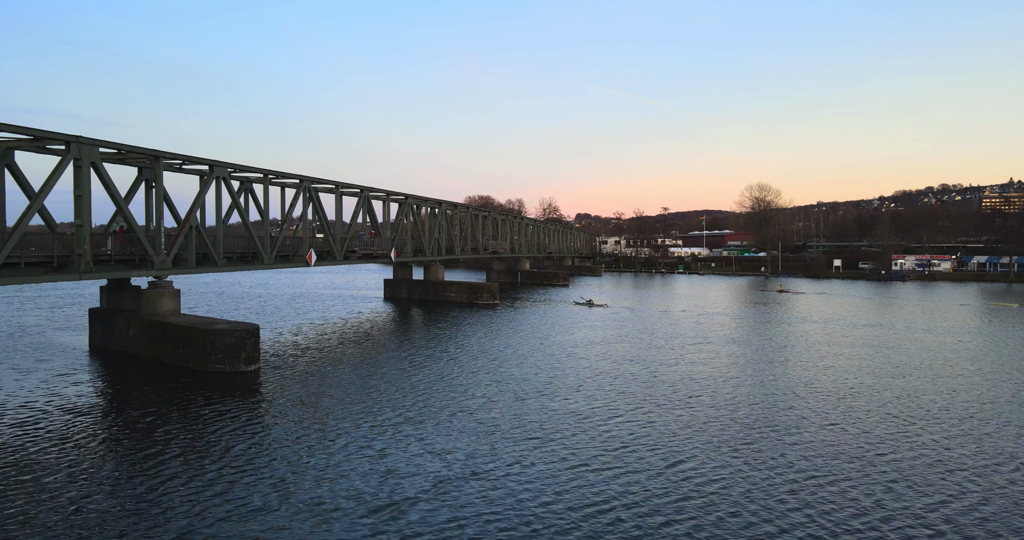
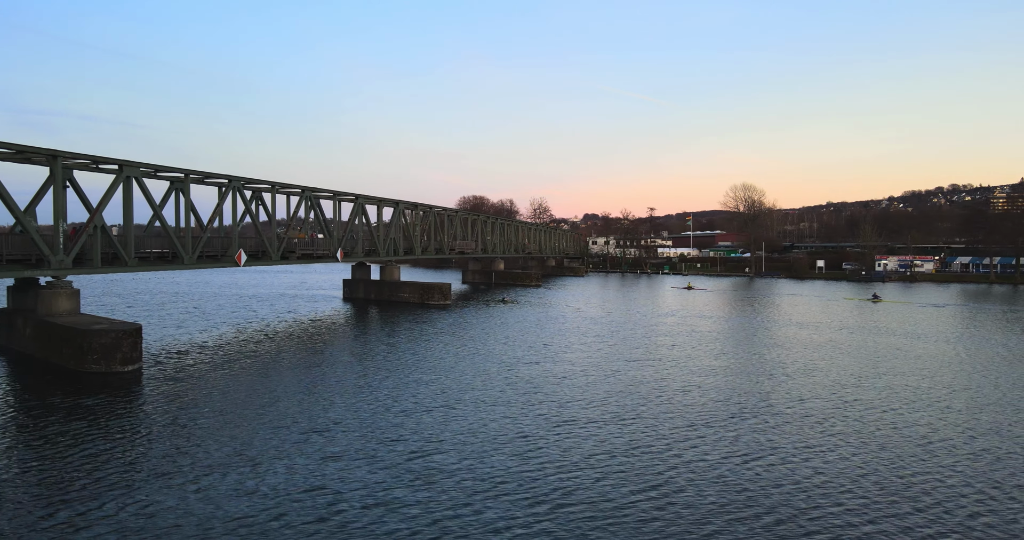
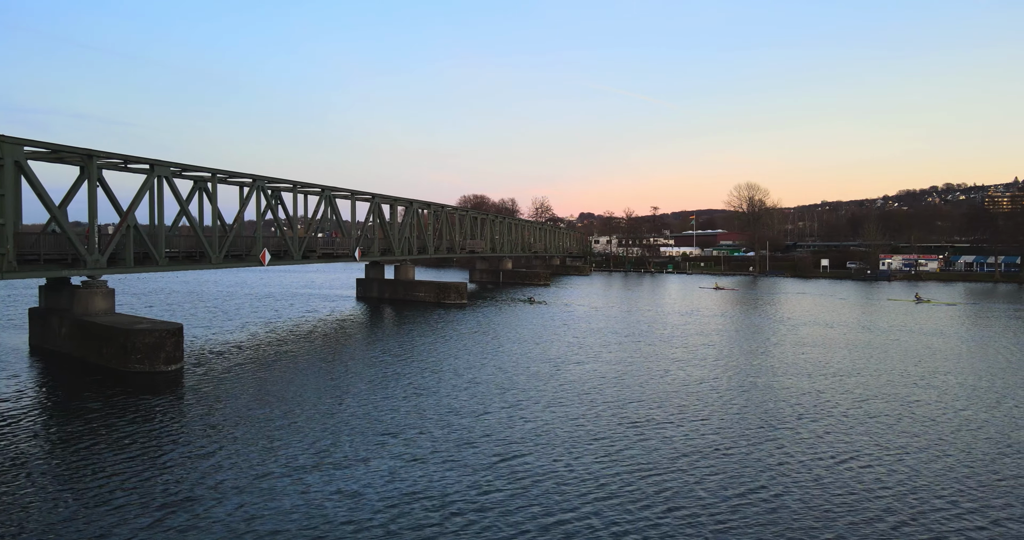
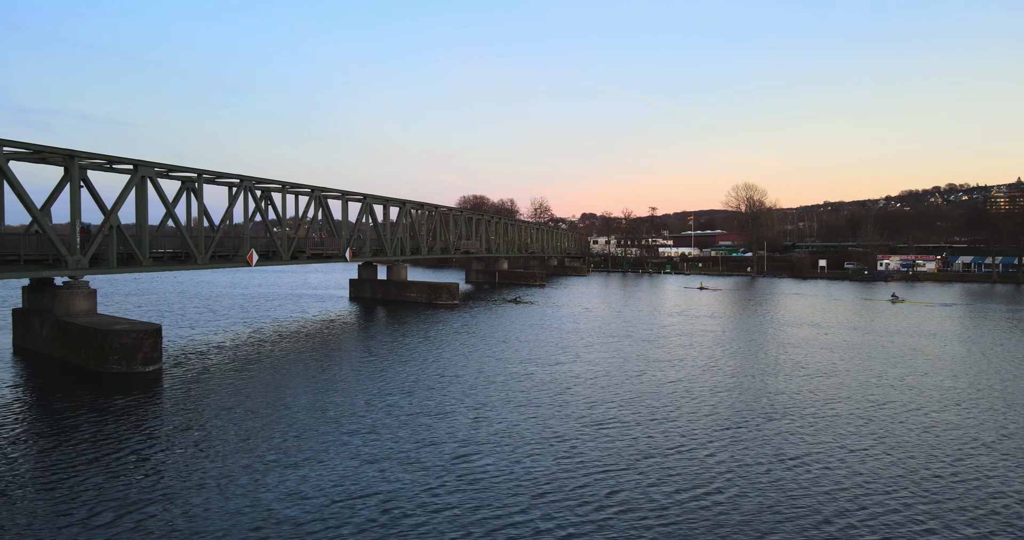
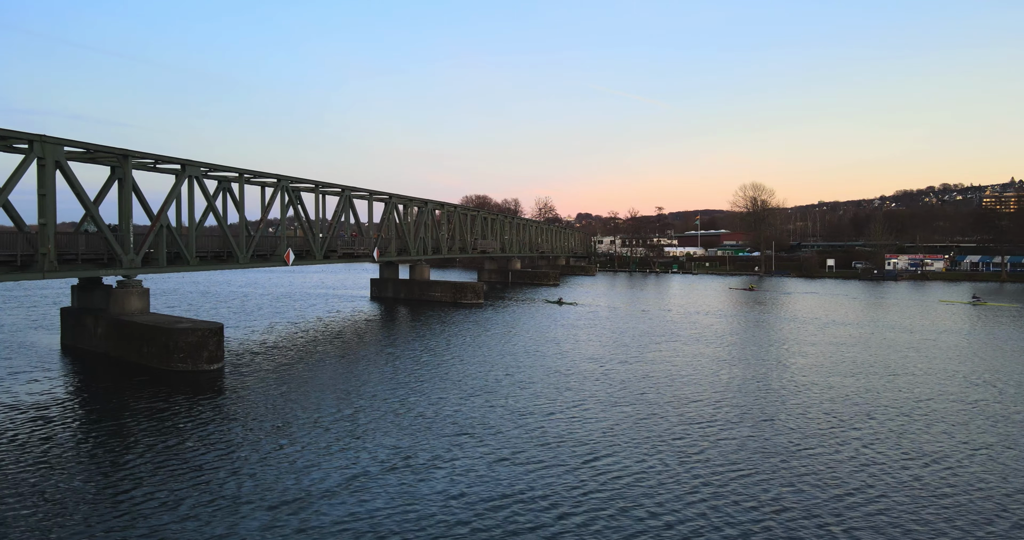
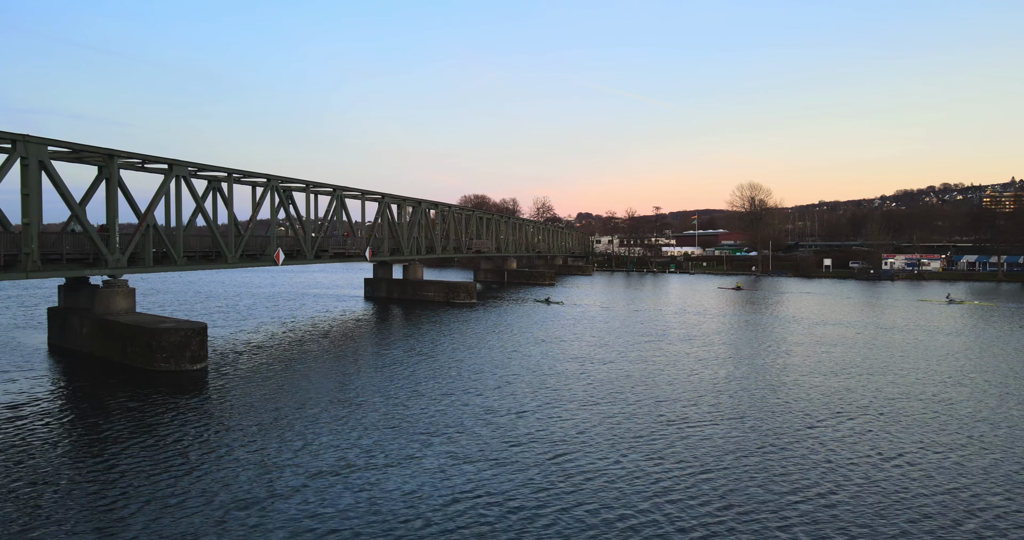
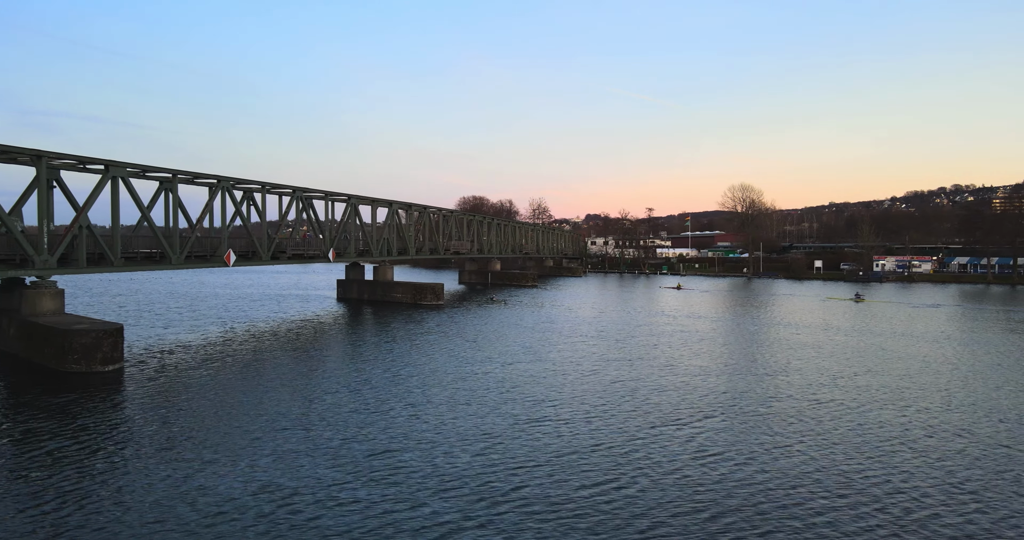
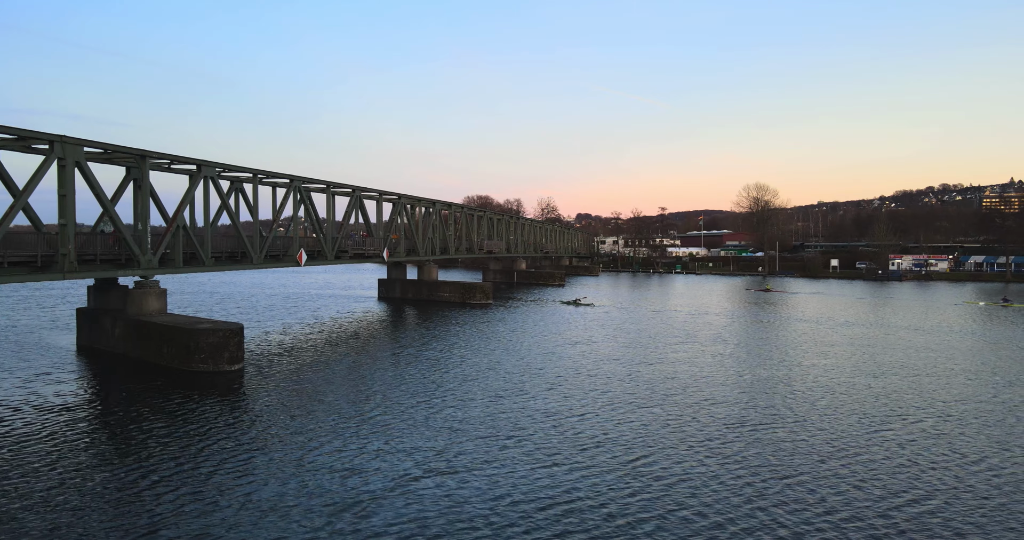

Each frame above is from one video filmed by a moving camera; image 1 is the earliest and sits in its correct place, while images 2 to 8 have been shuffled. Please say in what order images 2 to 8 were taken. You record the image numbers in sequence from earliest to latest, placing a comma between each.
8, 5, 6, 3, 4, 2, 7
